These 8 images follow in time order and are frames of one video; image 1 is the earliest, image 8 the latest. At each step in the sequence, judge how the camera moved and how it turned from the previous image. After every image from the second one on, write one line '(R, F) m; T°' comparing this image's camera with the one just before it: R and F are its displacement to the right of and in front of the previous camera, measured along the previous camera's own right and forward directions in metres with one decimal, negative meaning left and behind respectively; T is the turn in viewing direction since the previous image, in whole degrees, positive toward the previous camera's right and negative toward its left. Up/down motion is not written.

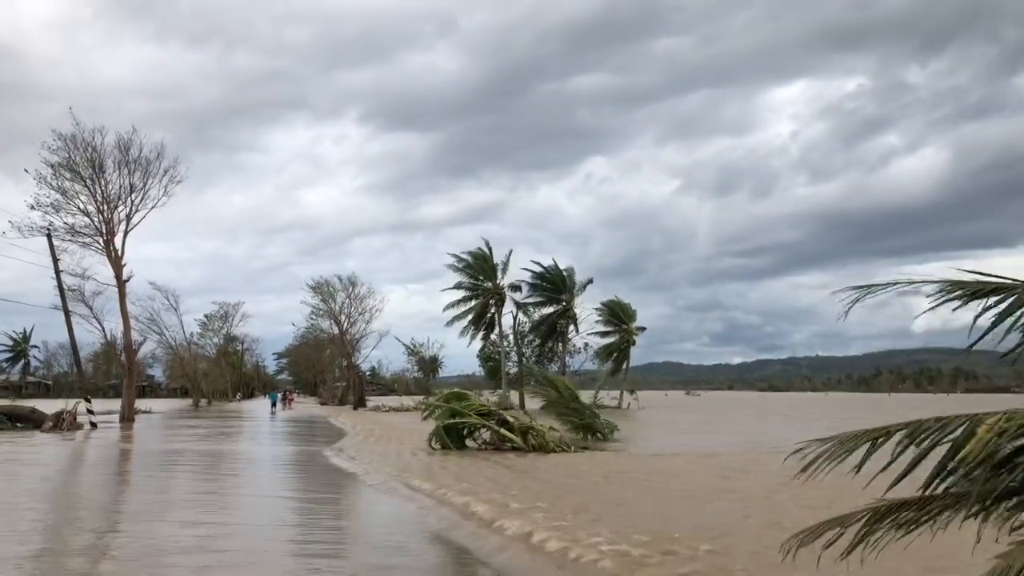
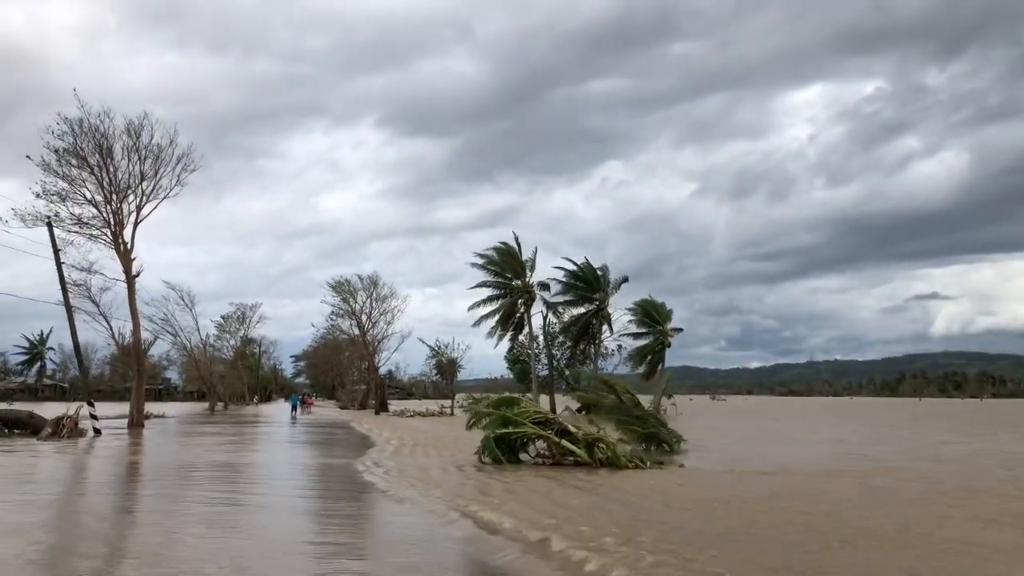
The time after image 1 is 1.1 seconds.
(-0.6, +1.9) m; -1°
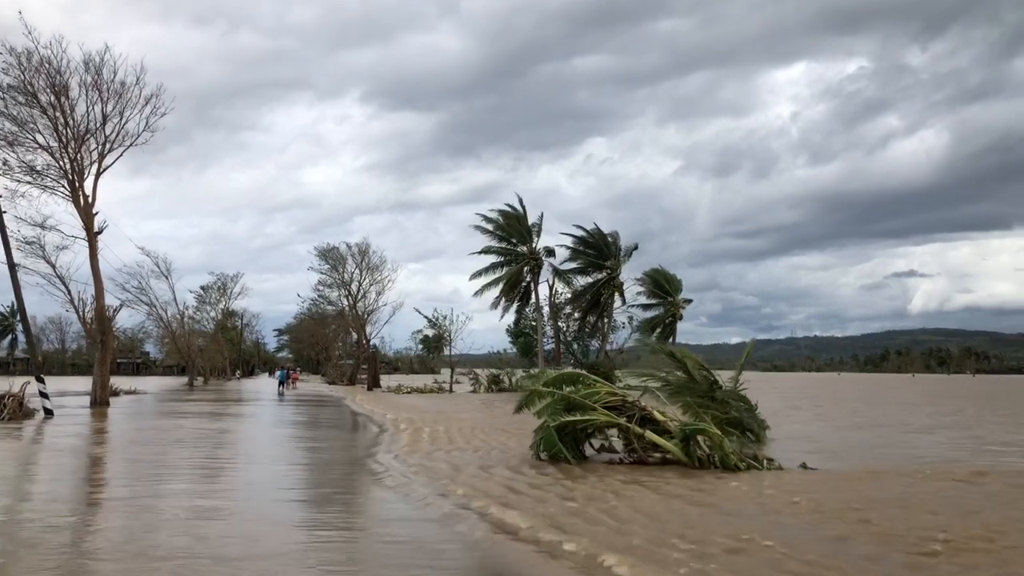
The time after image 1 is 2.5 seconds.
(-0.8, +2.7) m; +1°
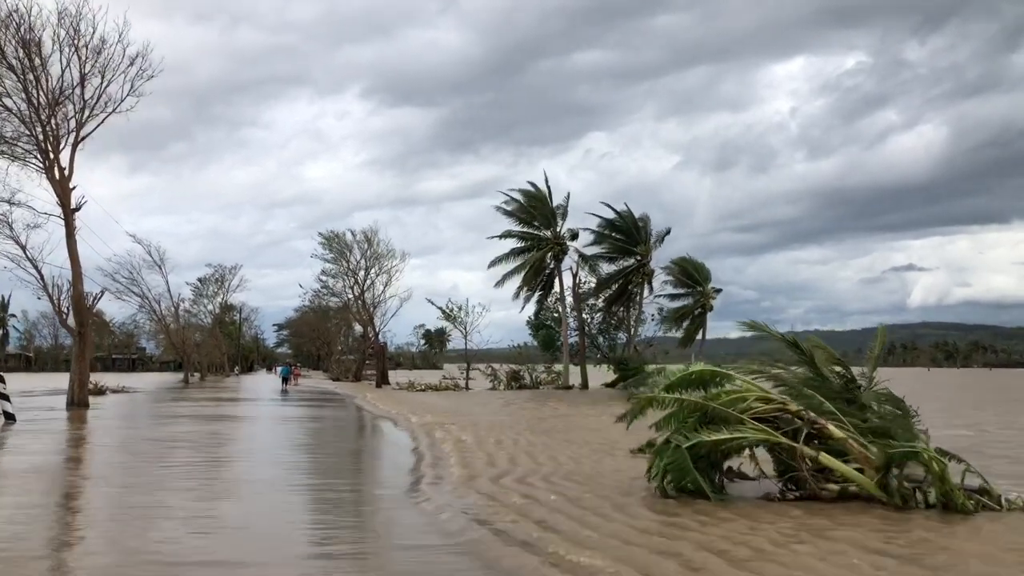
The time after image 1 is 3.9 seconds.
(-0.8, +2.4) m; 0°
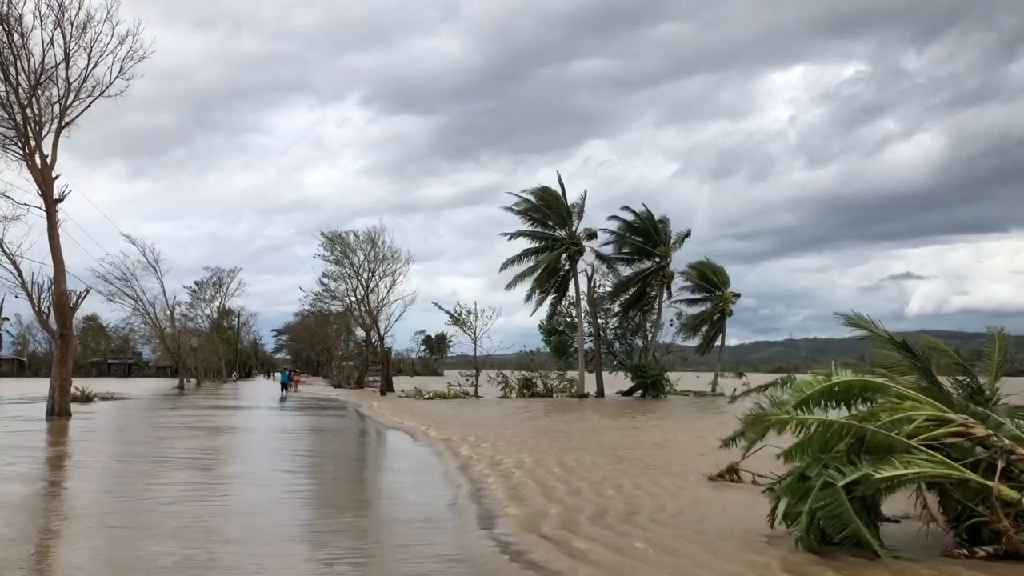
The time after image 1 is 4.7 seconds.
(-0.5, +1.5) m; 0°
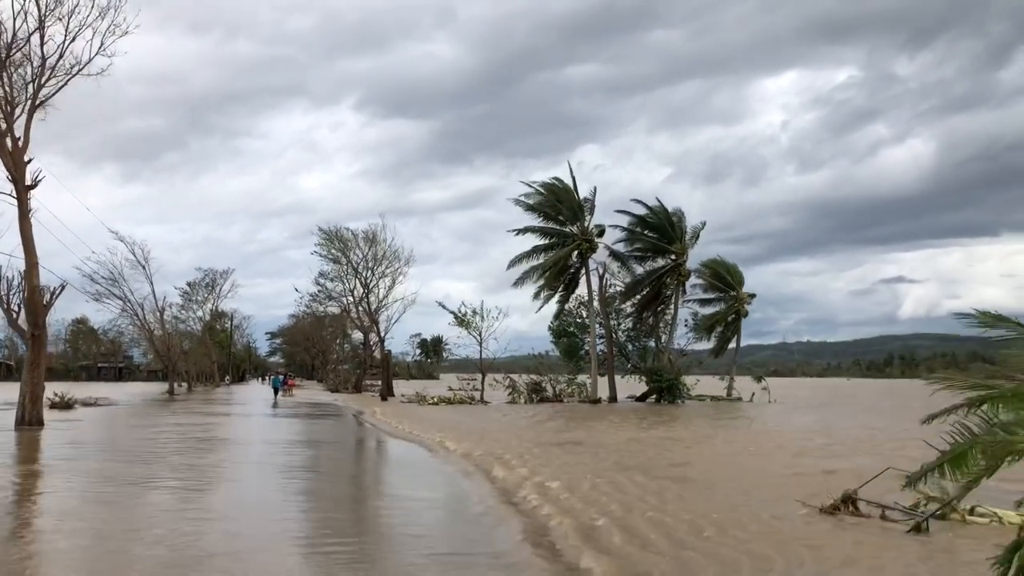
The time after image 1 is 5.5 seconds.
(-0.5, +1.4) m; 0°
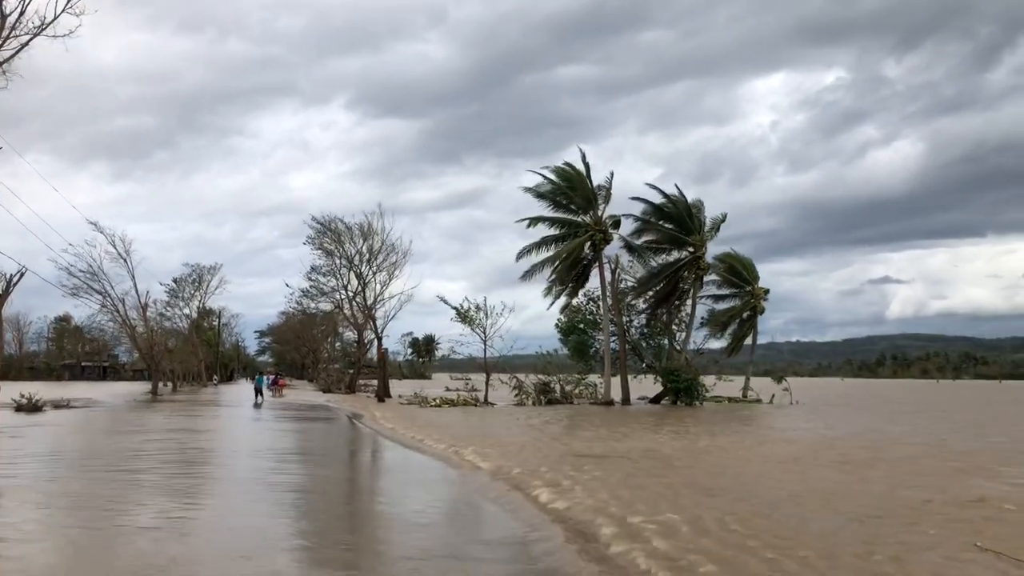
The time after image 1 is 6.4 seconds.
(-0.5, +1.7) m; +1°
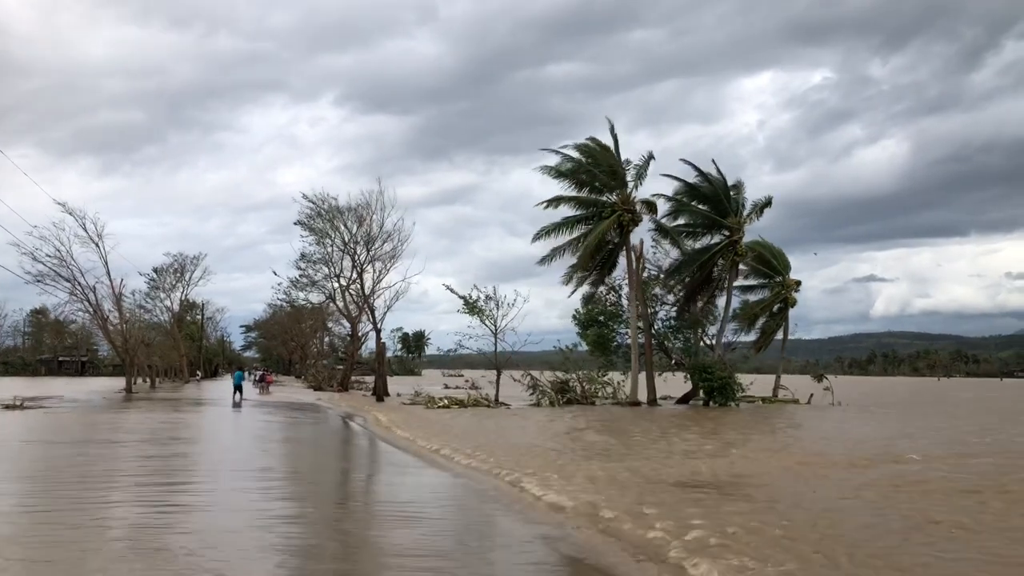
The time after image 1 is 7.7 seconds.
(-0.7, +2.5) m; +1°
